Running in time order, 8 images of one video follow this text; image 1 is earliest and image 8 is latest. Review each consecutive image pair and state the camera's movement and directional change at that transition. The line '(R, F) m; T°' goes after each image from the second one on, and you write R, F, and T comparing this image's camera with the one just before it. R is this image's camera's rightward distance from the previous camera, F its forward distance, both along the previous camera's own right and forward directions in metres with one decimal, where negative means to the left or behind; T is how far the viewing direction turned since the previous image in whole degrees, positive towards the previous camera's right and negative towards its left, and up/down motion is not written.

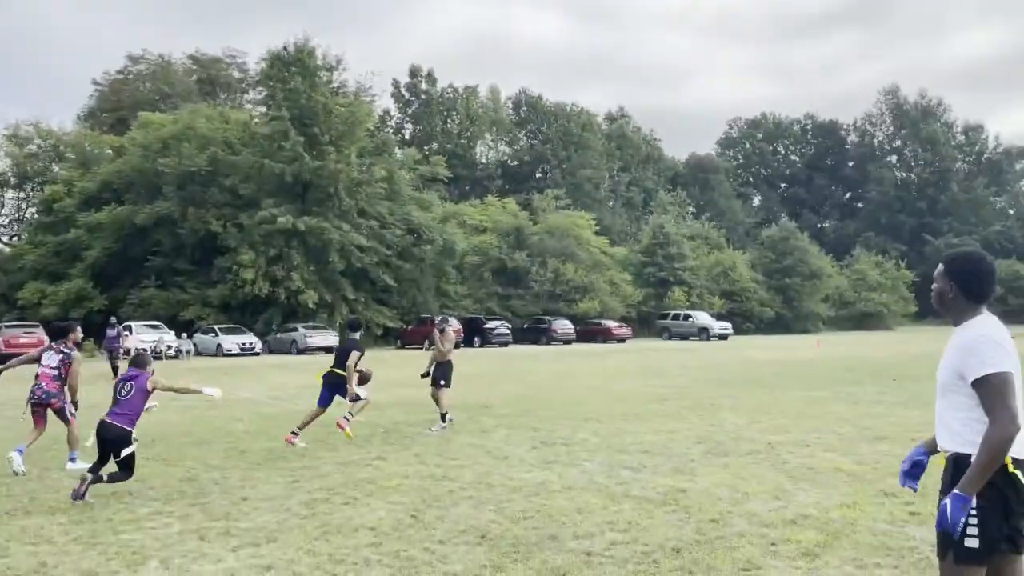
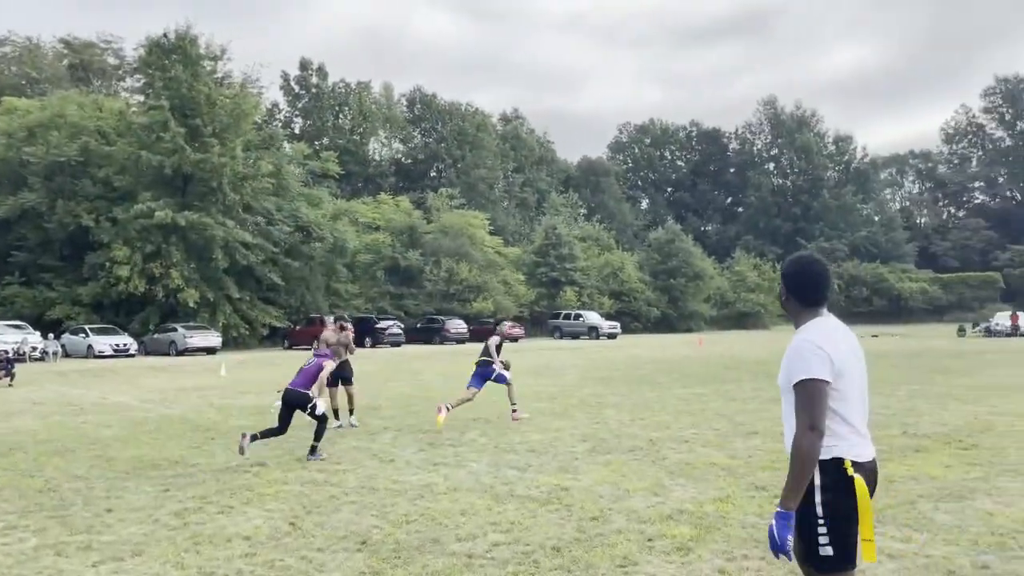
(+0.1, 0.0) m; +7°
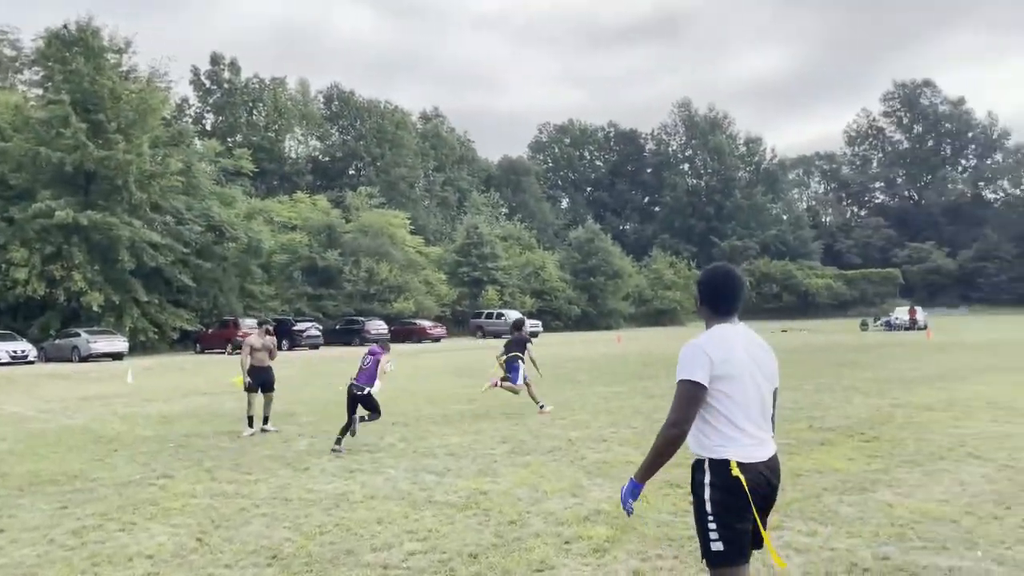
(+0.1, +0.1) m; +6°
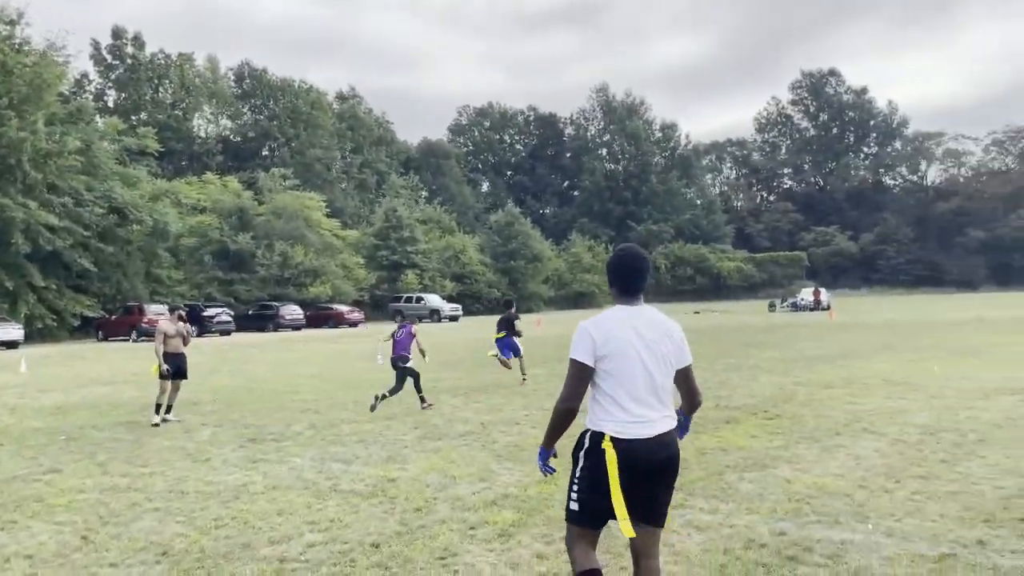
(+0.1, +0.1) m; +6°
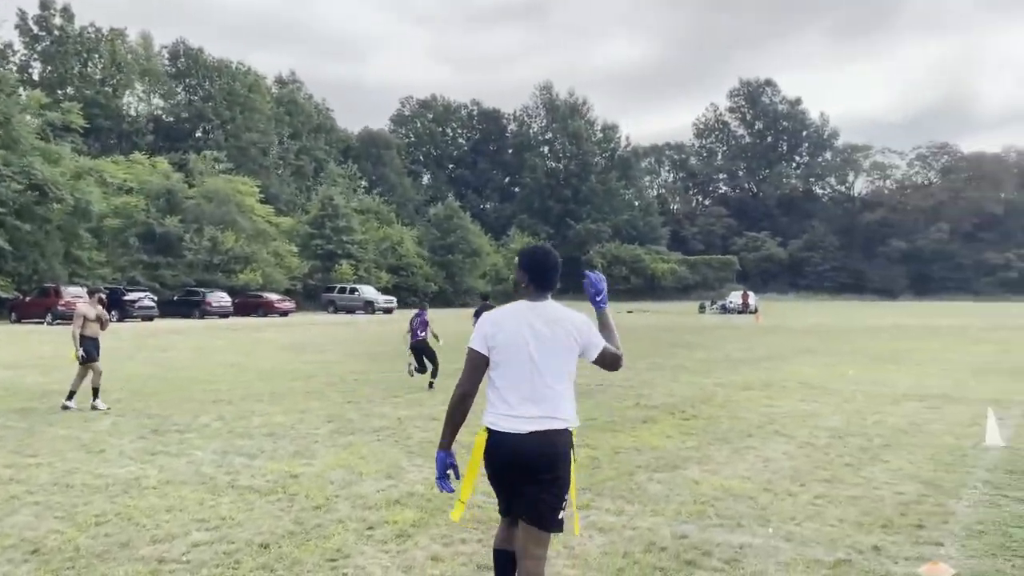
(+0.2, +0.2) m; +4°
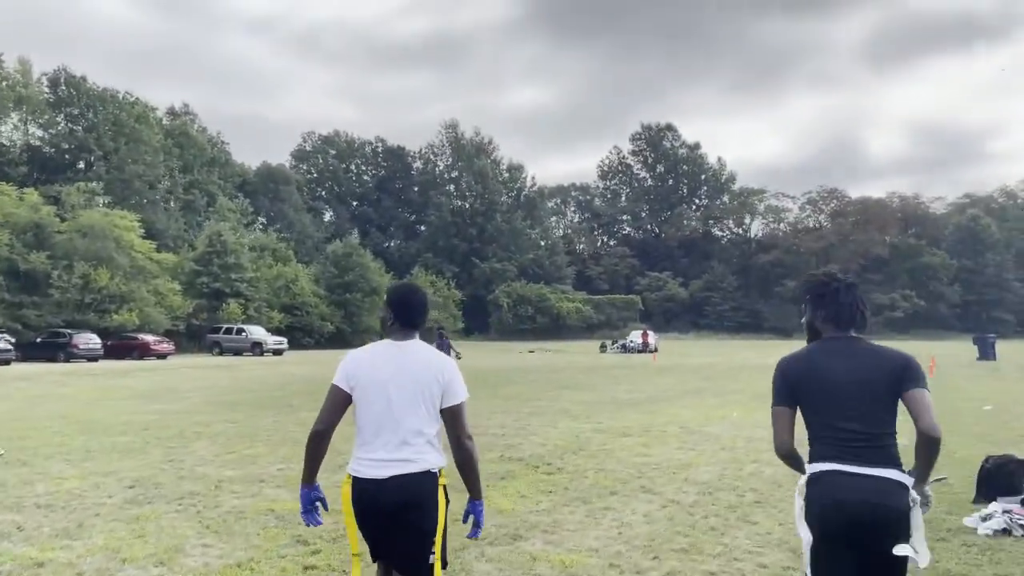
(+0.8, +1.0) m; +6°
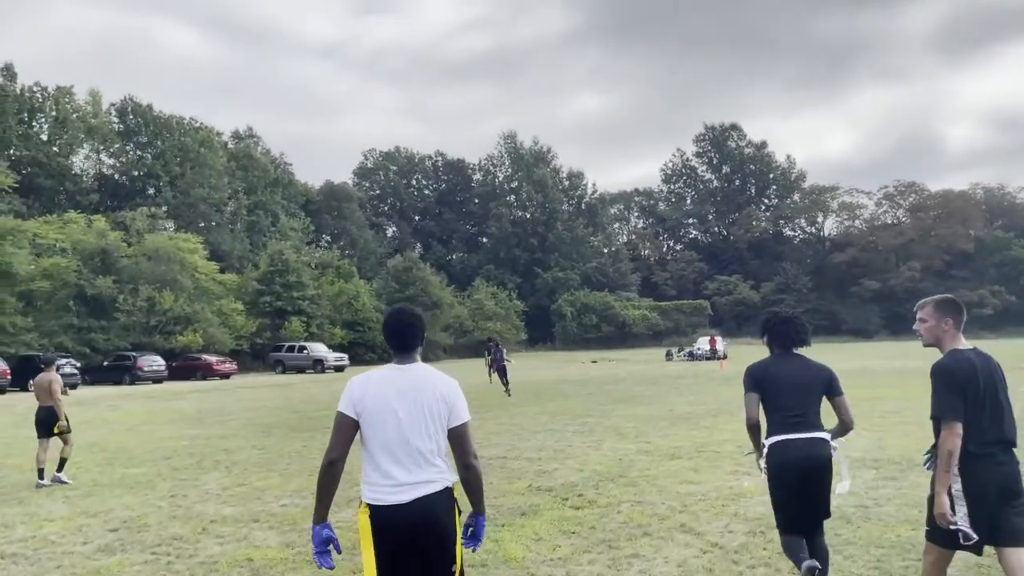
(+0.5, +1.0) m; -5°
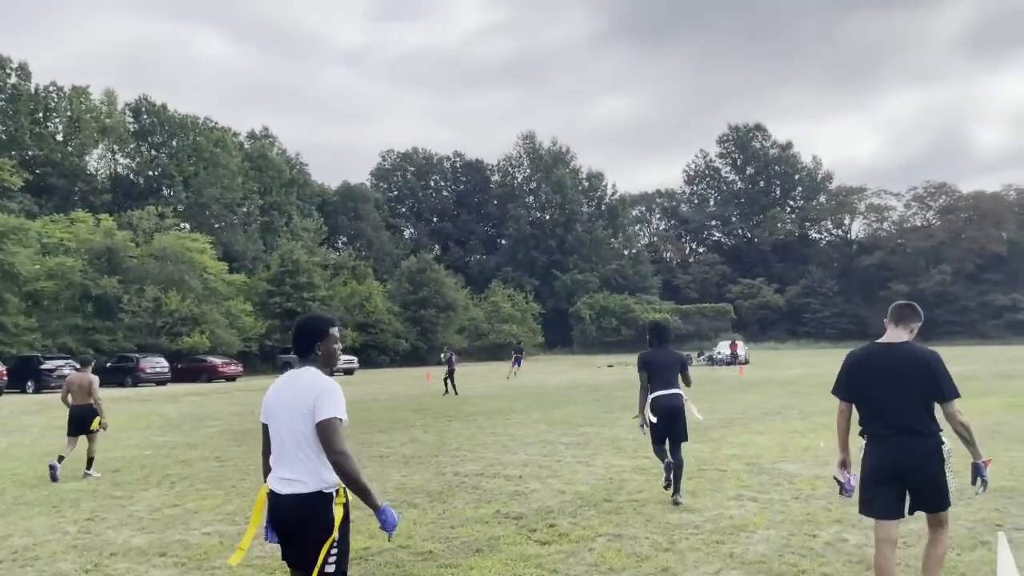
(+0.6, +1.2) m; -2°
